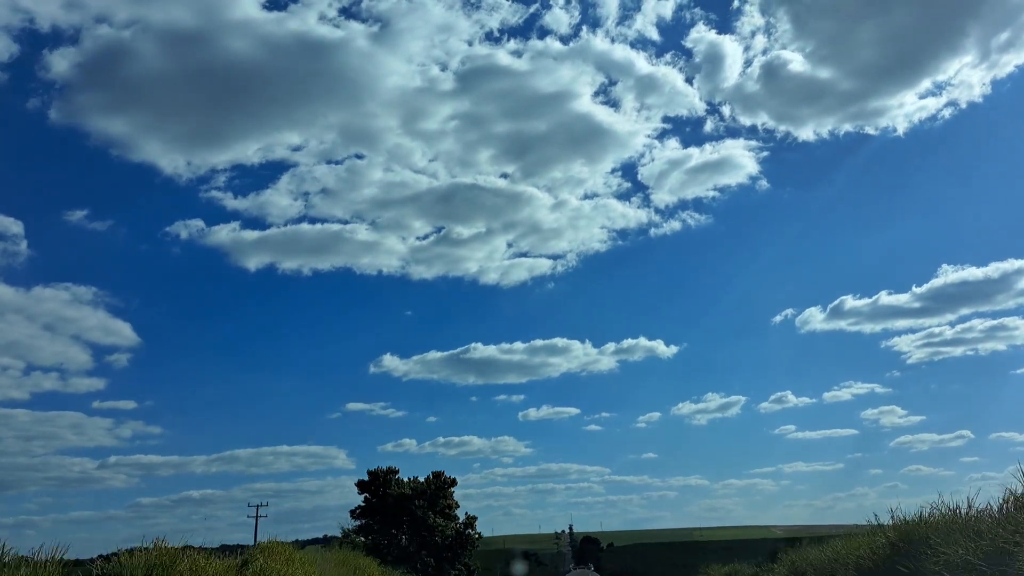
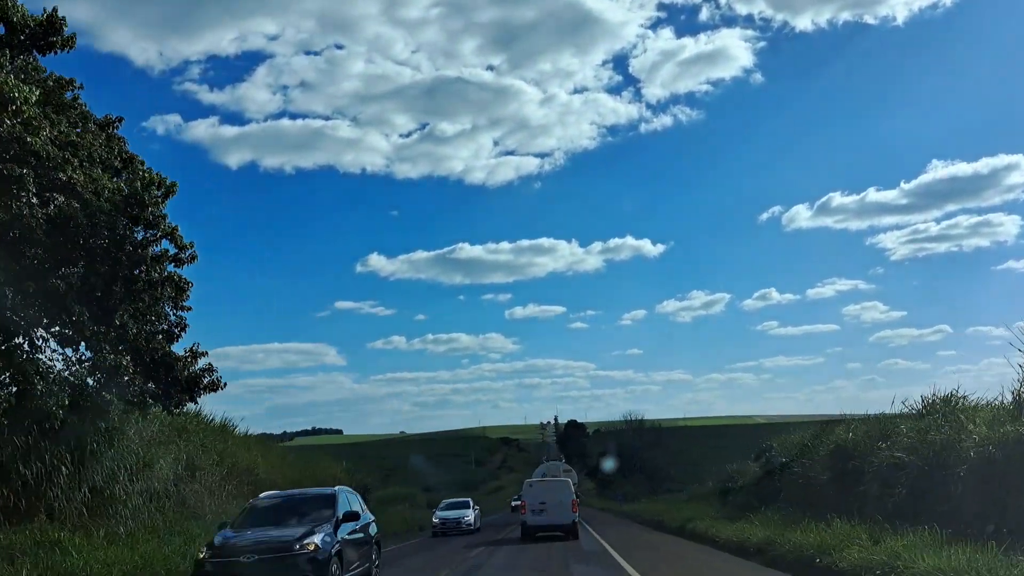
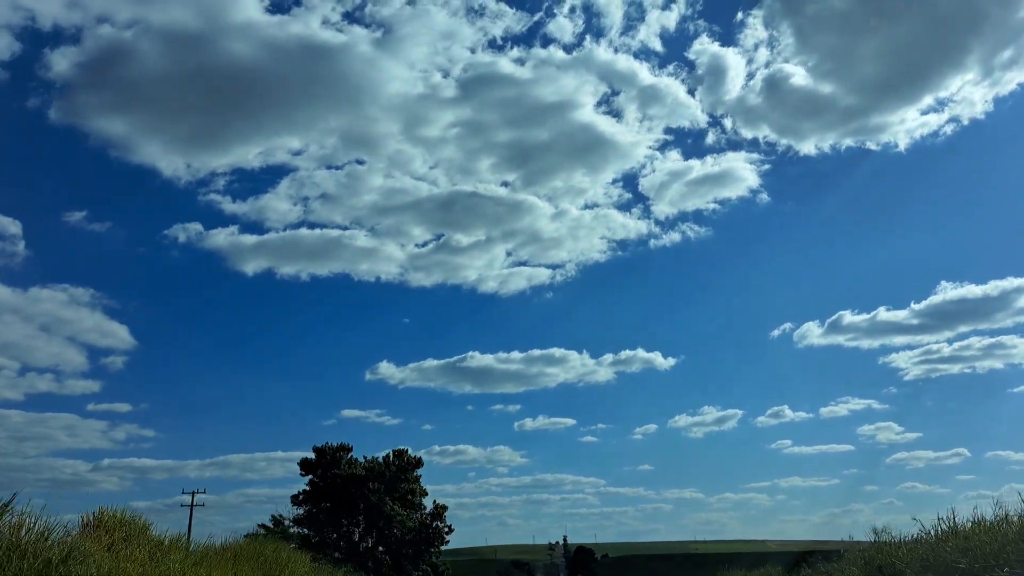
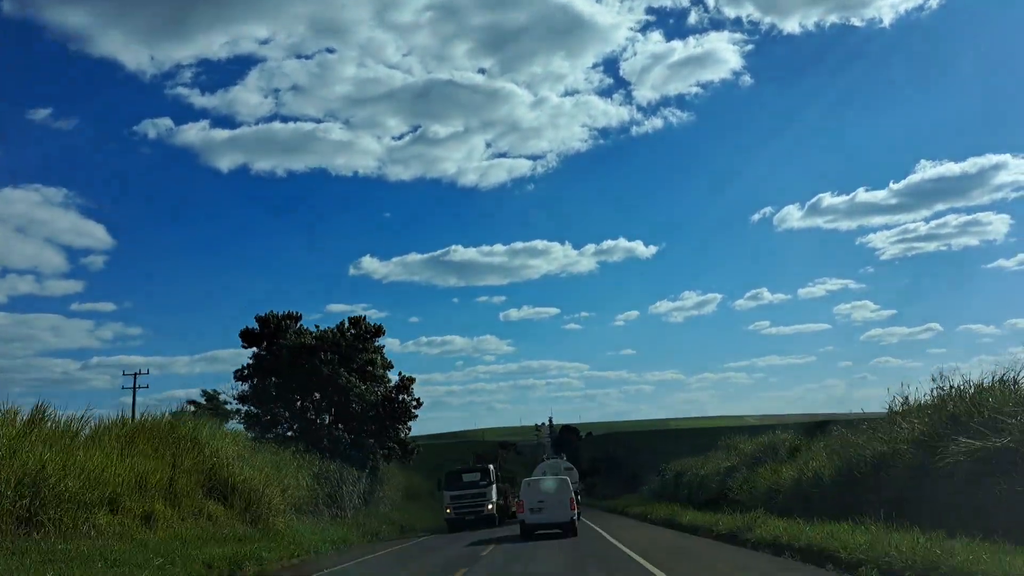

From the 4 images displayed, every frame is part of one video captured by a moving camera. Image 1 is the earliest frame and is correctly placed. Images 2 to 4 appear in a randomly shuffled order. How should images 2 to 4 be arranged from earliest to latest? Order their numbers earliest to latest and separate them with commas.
3, 4, 2
